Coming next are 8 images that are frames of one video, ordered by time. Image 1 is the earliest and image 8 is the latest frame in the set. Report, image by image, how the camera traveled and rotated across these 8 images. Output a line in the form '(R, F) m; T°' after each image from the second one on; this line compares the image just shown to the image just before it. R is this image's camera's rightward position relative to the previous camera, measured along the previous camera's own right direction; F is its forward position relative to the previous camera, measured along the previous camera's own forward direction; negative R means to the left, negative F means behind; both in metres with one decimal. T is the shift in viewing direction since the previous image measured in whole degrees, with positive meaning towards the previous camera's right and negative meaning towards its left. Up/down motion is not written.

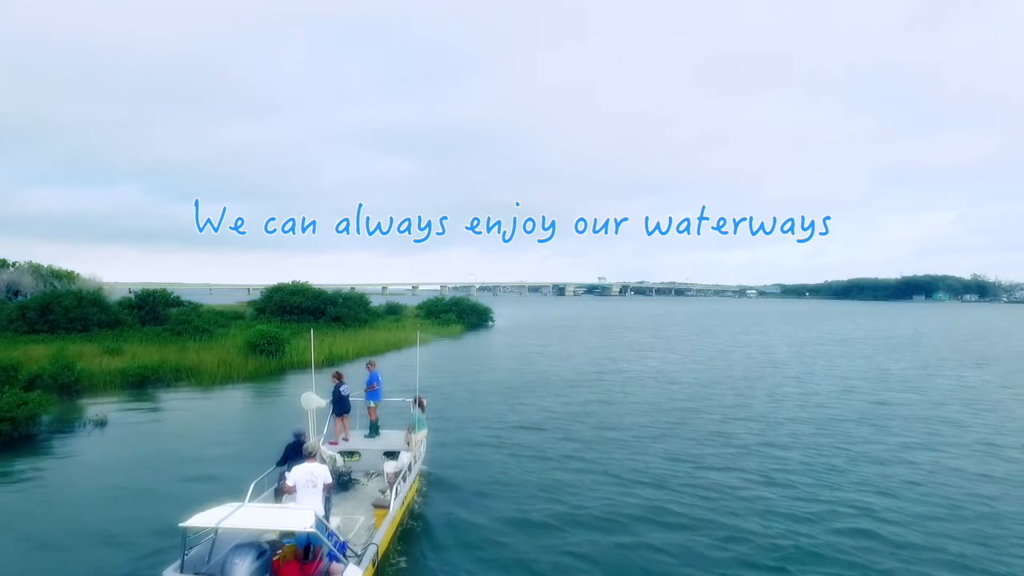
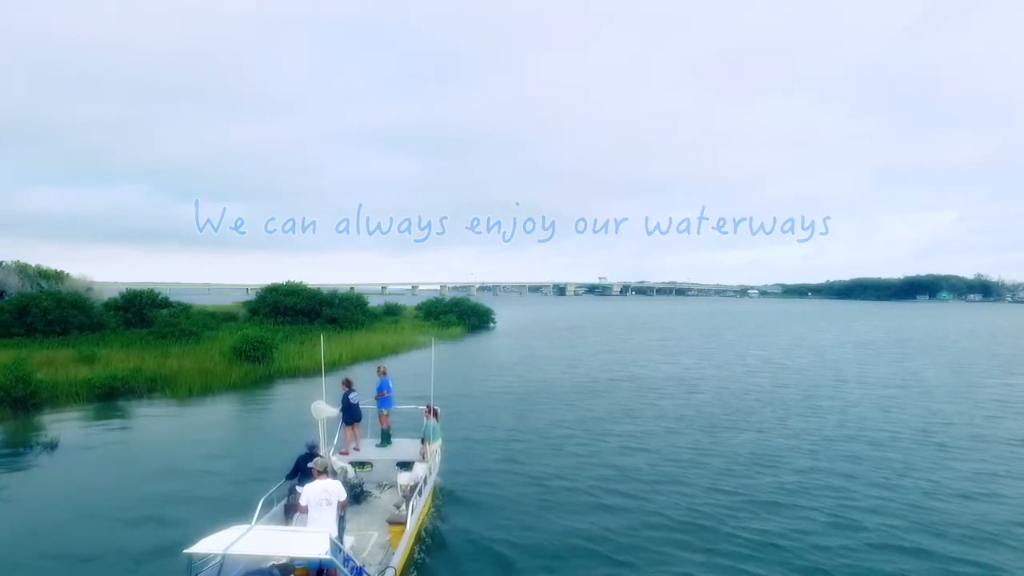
(-0.3, +2.4) m; 0°
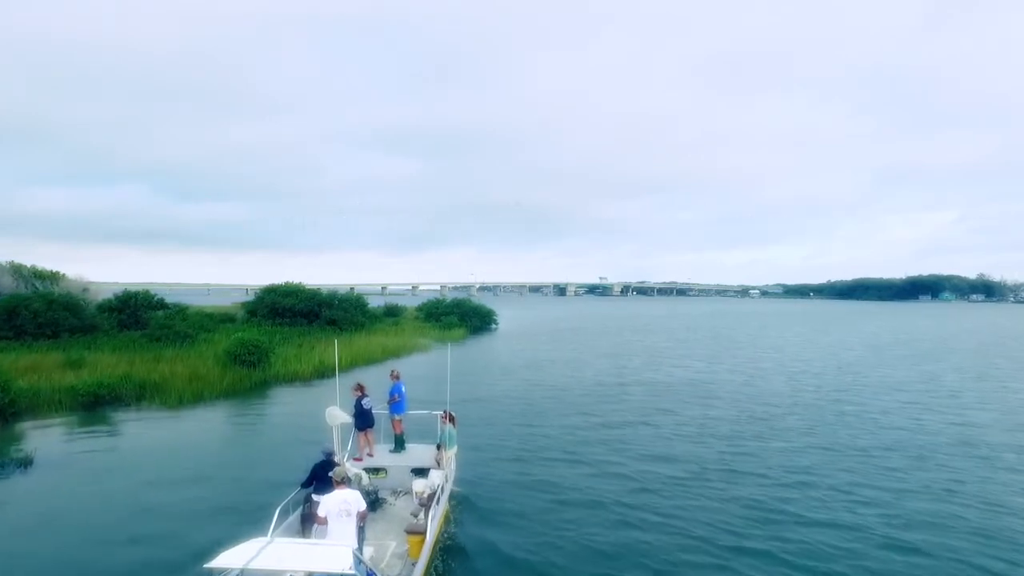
(-0.3, +1.2) m; 0°
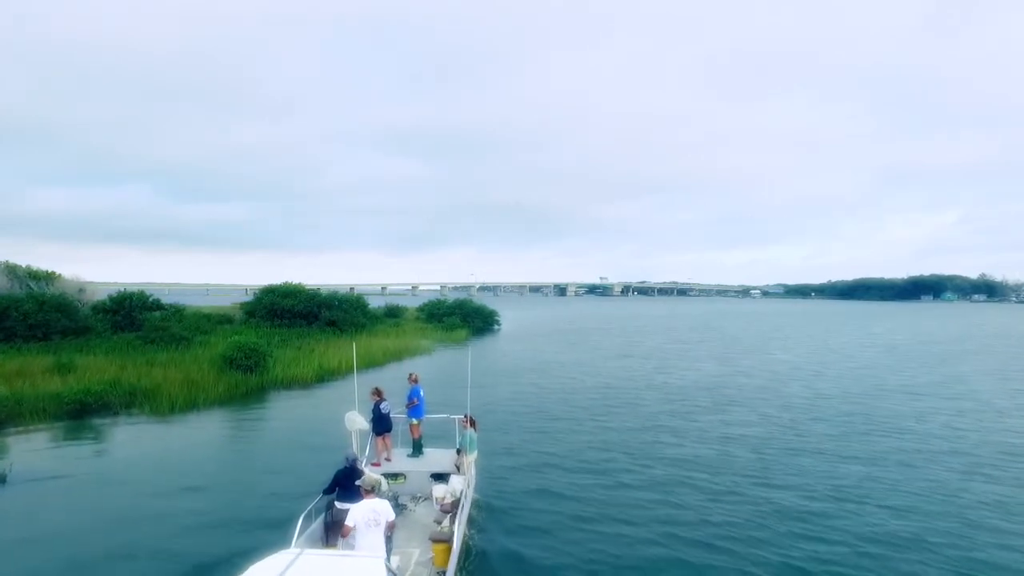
(-0.3, +1.2) m; 0°
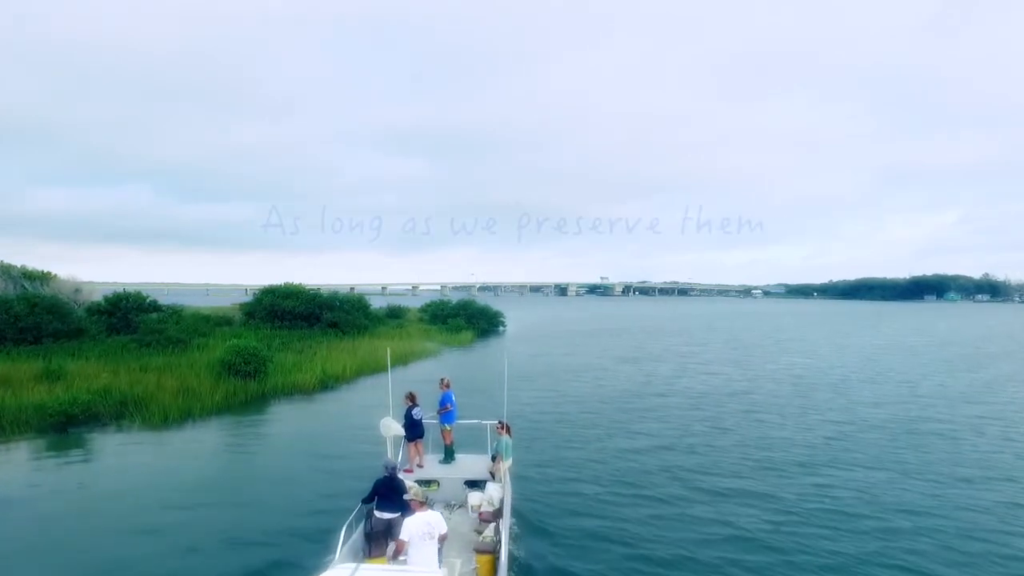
(-0.6, +1.5) m; 0°
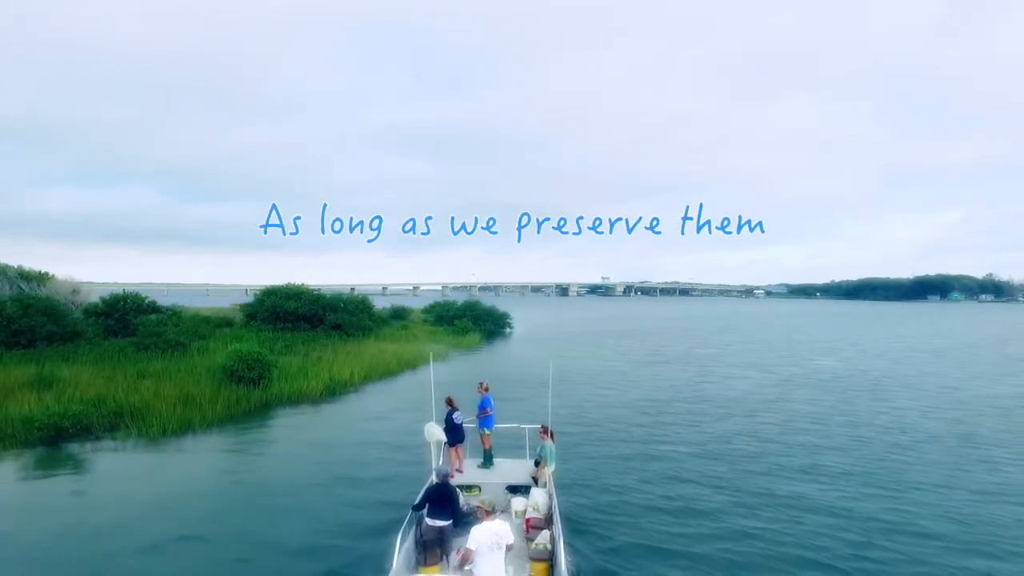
(-0.8, +1.5) m; 0°
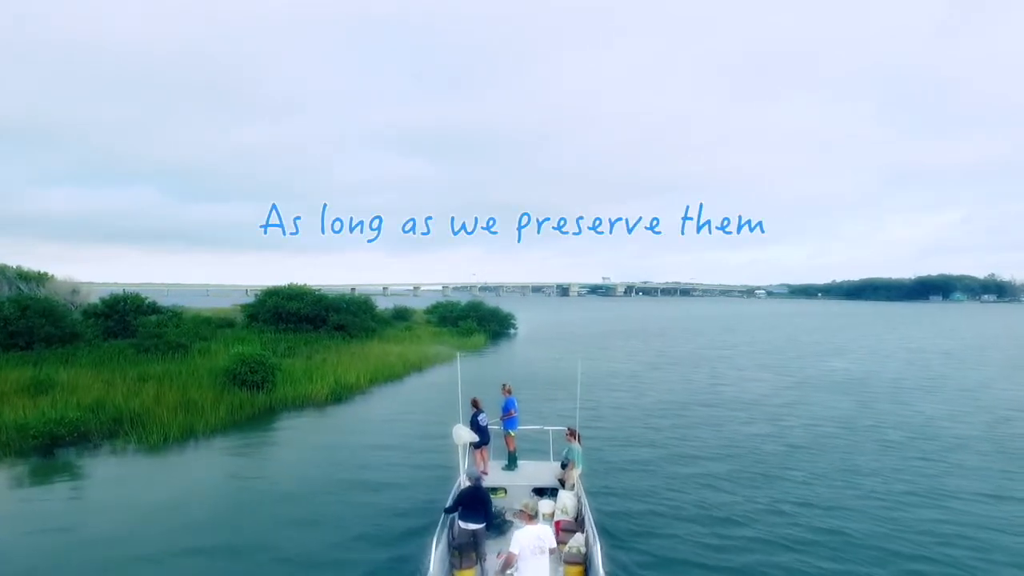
(-0.5, +0.8) m; 0°
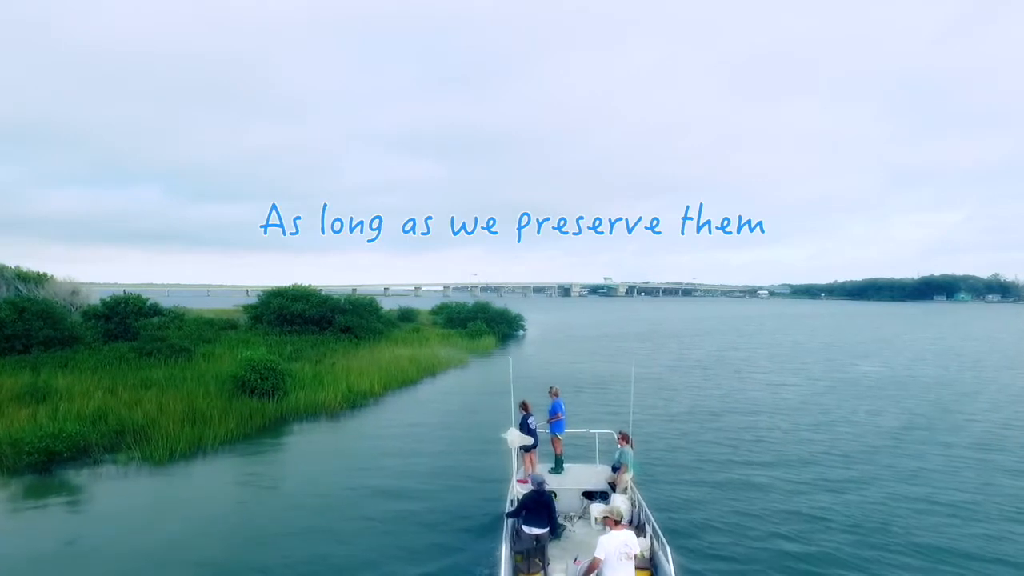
(-0.9, +1.4) m; 0°
